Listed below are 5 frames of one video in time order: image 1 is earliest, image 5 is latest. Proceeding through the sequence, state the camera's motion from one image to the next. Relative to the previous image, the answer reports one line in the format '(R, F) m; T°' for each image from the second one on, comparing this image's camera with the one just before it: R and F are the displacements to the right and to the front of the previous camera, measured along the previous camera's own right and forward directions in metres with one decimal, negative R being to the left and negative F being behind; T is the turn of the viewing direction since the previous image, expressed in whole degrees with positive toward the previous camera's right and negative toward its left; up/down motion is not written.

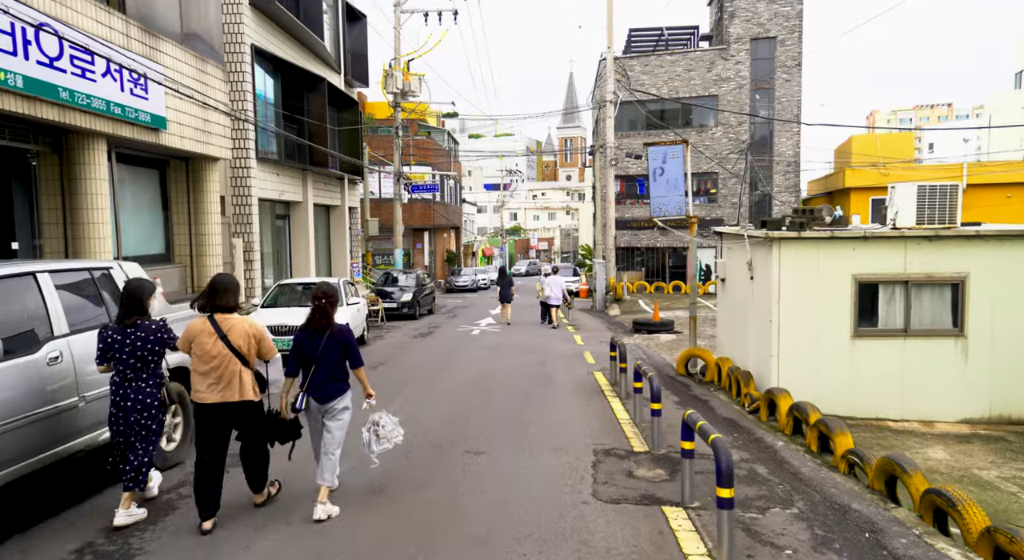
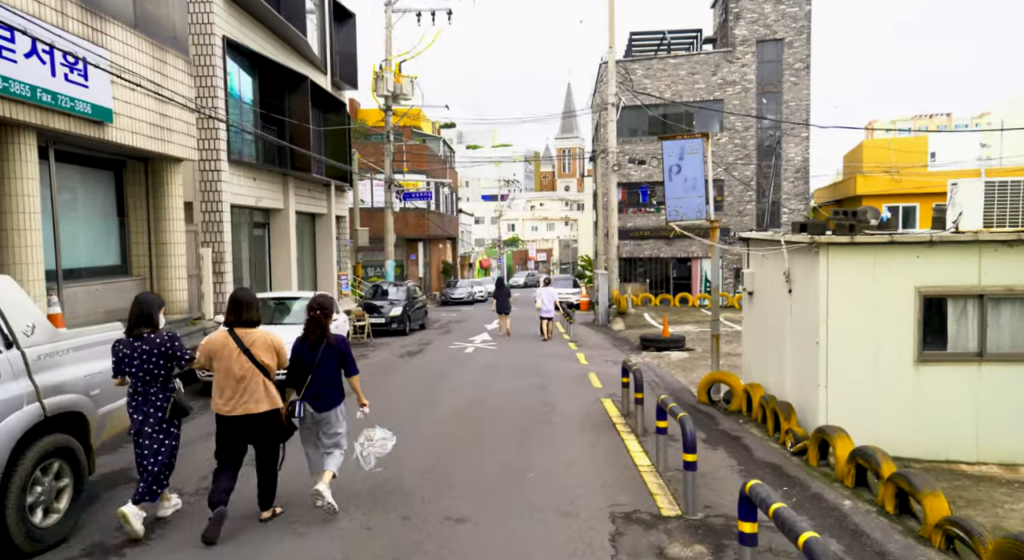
(0.0, +1.5) m; 0°
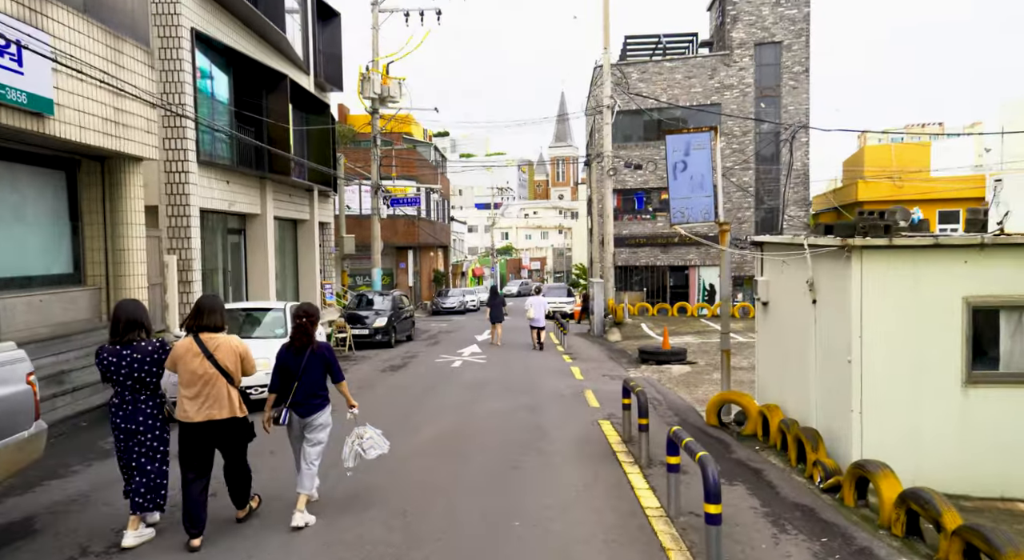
(+0.1, +1.1) m; 0°
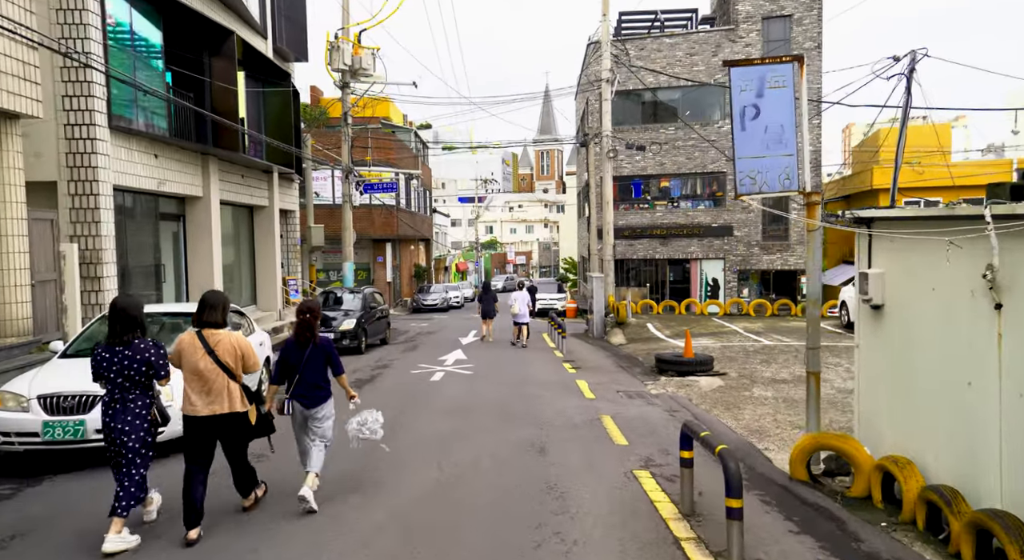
(-0.2, +2.8) m; +1°
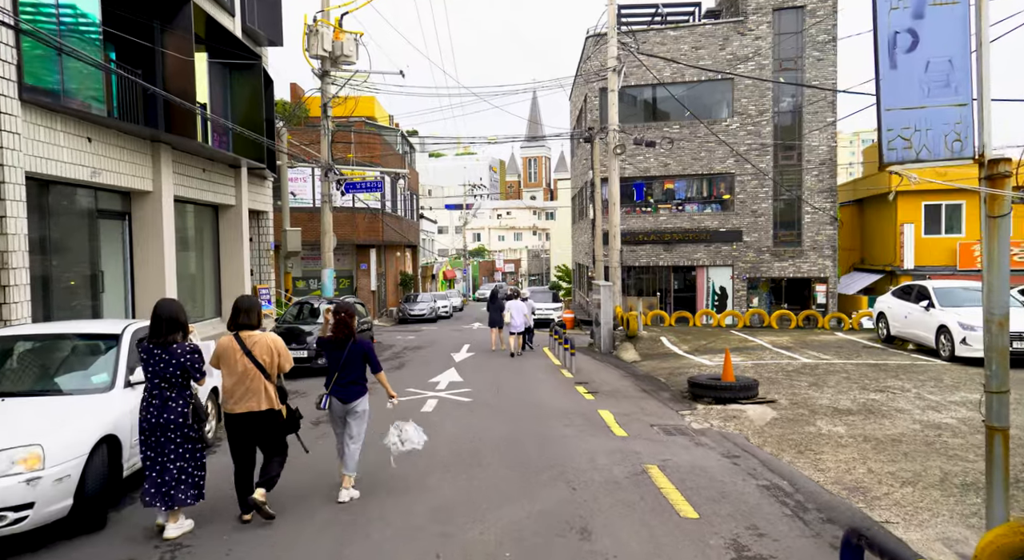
(-0.3, +2.2) m; +1°
